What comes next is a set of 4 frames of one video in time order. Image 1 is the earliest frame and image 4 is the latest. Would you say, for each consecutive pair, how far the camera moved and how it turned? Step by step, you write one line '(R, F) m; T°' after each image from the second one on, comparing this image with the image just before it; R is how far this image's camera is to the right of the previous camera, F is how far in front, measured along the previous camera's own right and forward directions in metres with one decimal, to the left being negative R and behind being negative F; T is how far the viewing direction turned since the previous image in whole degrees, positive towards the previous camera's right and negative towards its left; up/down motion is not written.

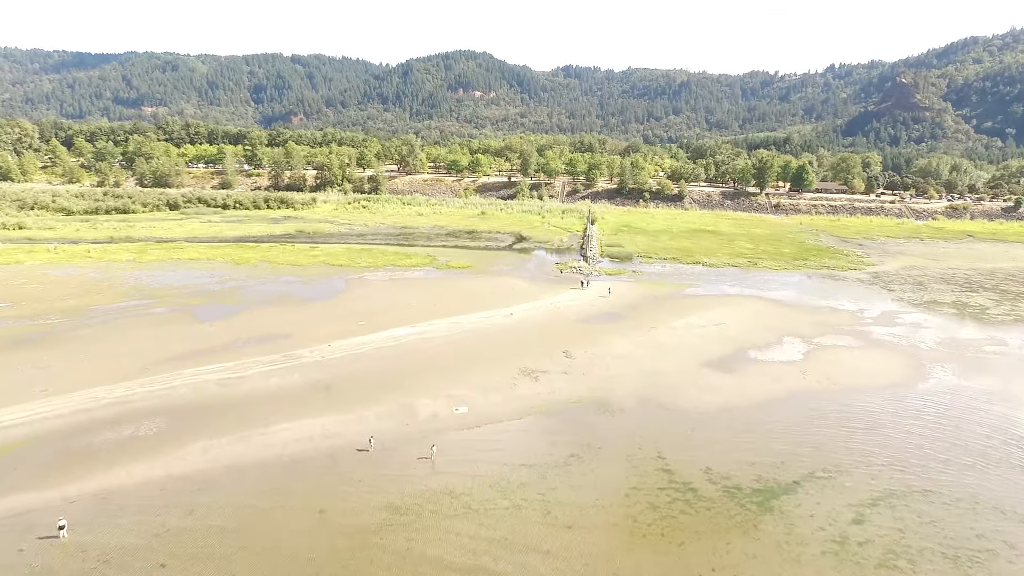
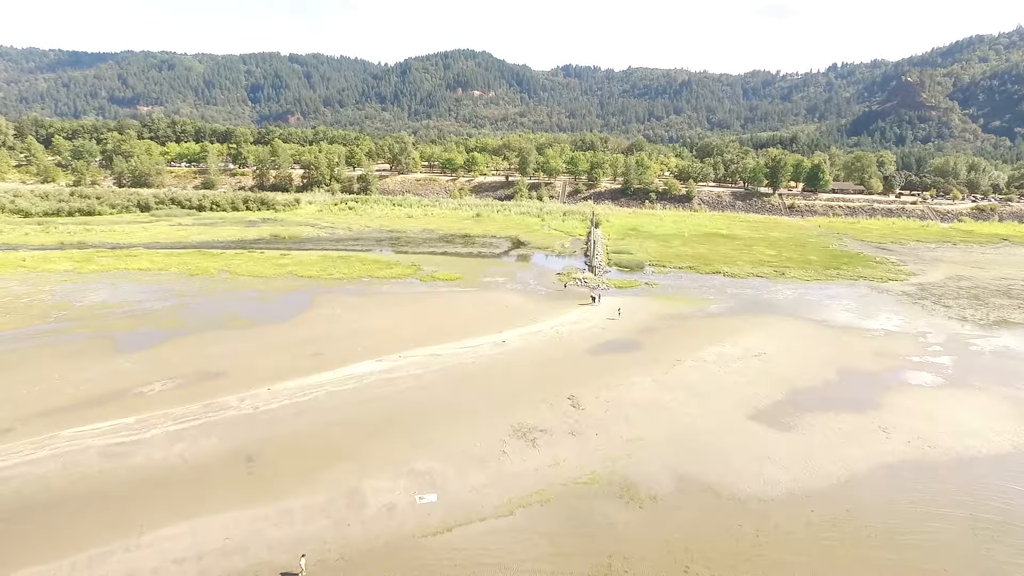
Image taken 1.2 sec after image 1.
(+0.4, +7.3) m; 0°
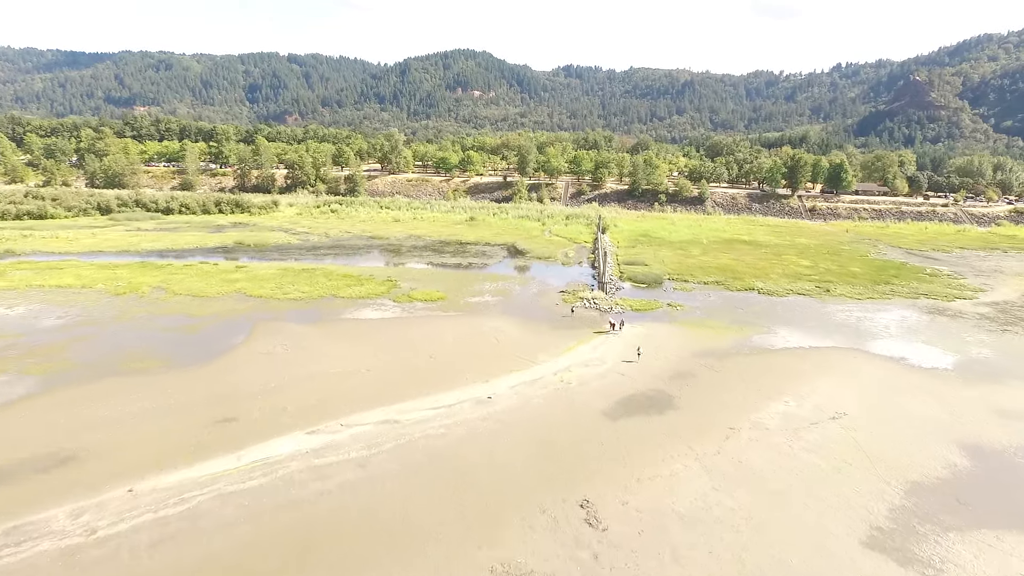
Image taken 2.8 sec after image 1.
(+0.5, +8.7) m; 0°
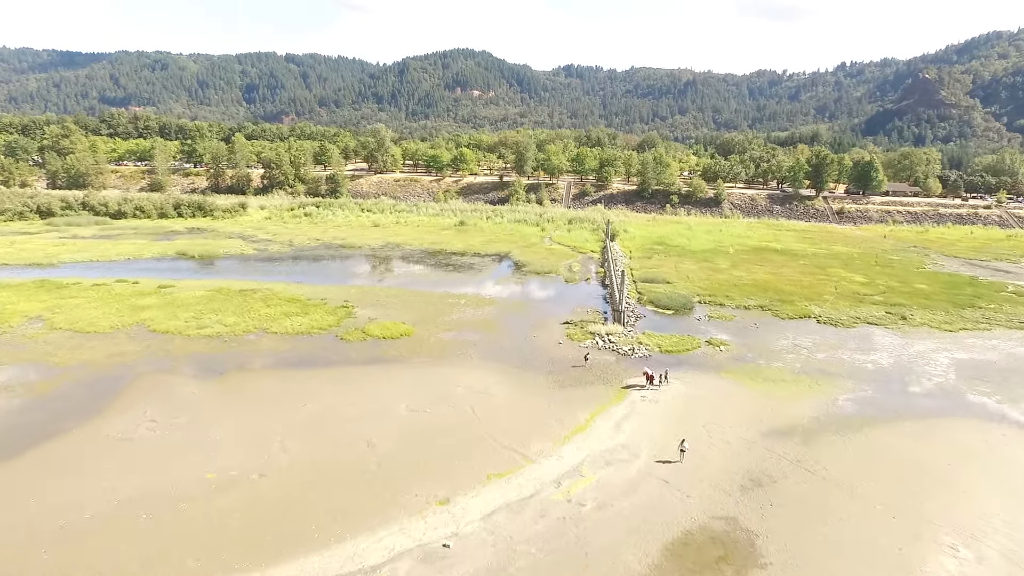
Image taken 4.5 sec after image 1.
(+0.6, +10.2) m; 0°
